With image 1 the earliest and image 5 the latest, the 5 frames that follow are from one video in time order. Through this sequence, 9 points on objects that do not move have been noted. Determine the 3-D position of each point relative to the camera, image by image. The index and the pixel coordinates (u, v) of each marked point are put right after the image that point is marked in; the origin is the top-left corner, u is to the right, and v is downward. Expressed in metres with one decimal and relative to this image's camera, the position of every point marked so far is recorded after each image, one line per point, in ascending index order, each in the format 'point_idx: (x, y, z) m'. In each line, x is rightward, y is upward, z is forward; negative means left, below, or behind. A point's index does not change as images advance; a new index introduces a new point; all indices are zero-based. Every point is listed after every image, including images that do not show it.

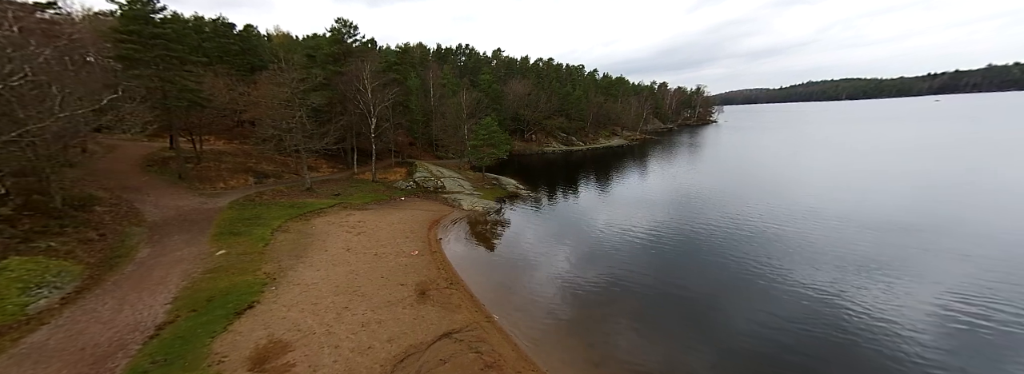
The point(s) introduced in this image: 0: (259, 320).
0: (-9.9, -5.2, +13.0) m
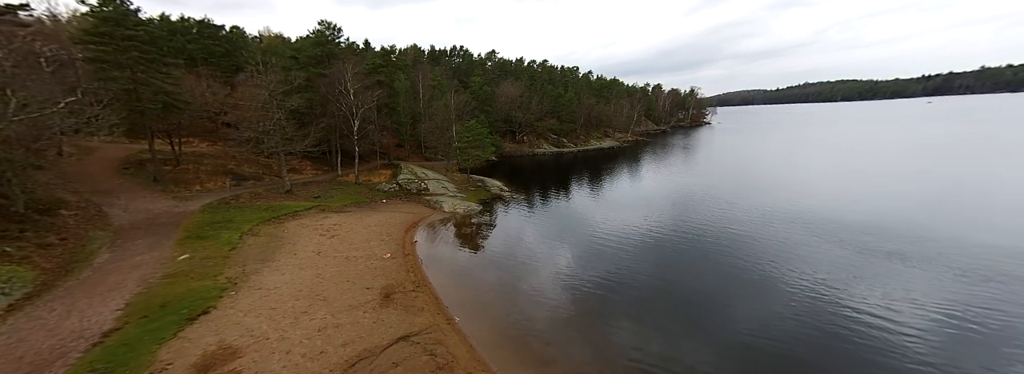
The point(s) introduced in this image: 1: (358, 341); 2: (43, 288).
0: (-11.5, -5.3, +12.8) m
1: (-5.9, -5.9, +12.8) m
2: (-19.3, -4.1, +13.7) m
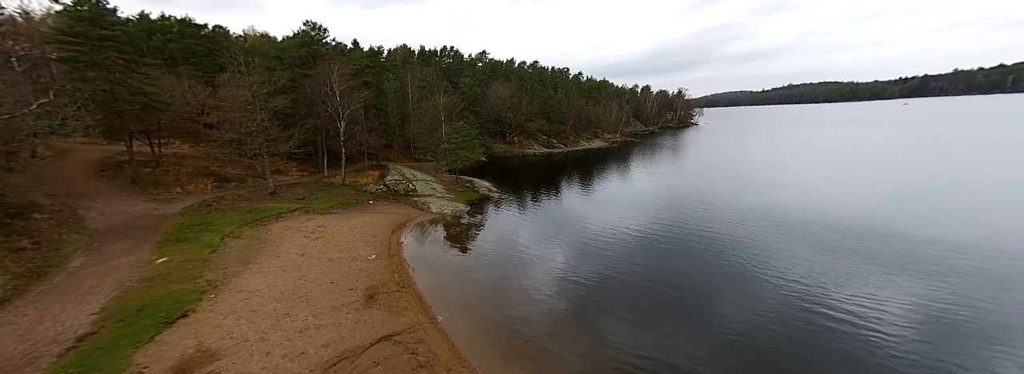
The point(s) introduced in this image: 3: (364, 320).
0: (-12.2, -5.4, +12.7) m
1: (-6.6, -5.9, +12.8) m
2: (-20.0, -4.2, +13.4) m
3: (-6.4, -5.7, +14.4) m
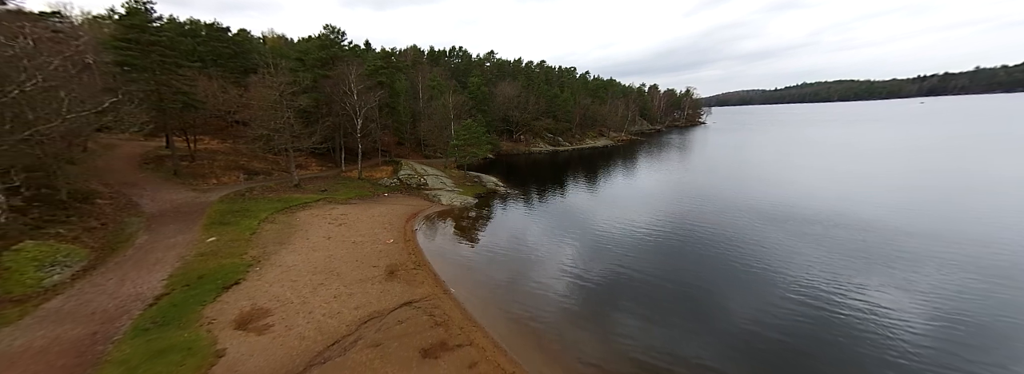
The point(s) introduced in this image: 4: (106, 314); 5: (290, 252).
0: (-12.1, -4.8, +15.1) m
1: (-6.5, -5.3, +15.1) m
2: (-19.9, -3.6, +16.0) m
3: (-6.2, -5.1, +16.7) m
4: (-15.3, -4.8, +12.6) m
5: (-13.0, -3.9, +19.7) m
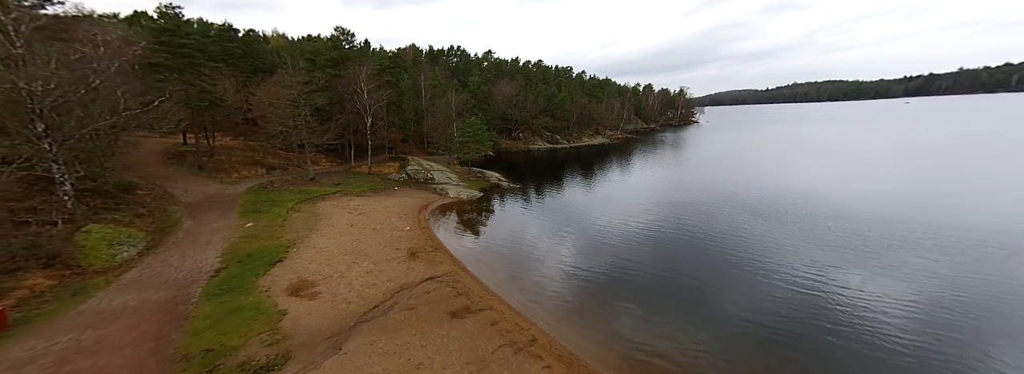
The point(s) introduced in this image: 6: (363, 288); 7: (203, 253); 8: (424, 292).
0: (-11.6, -4.2, +17.3) m
1: (-5.9, -4.8, +17.3) m
2: (-19.3, -3.0, +18.1) m
3: (-5.7, -4.6, +18.9) m
4: (-14.7, -4.2, +14.8) m
5: (-12.5, -3.3, +21.9) m
6: (-7.2, -4.9, +16.0) m
7: (-16.2, -3.5, +17.6) m
8: (-4.2, -5.1, +16.2) m
